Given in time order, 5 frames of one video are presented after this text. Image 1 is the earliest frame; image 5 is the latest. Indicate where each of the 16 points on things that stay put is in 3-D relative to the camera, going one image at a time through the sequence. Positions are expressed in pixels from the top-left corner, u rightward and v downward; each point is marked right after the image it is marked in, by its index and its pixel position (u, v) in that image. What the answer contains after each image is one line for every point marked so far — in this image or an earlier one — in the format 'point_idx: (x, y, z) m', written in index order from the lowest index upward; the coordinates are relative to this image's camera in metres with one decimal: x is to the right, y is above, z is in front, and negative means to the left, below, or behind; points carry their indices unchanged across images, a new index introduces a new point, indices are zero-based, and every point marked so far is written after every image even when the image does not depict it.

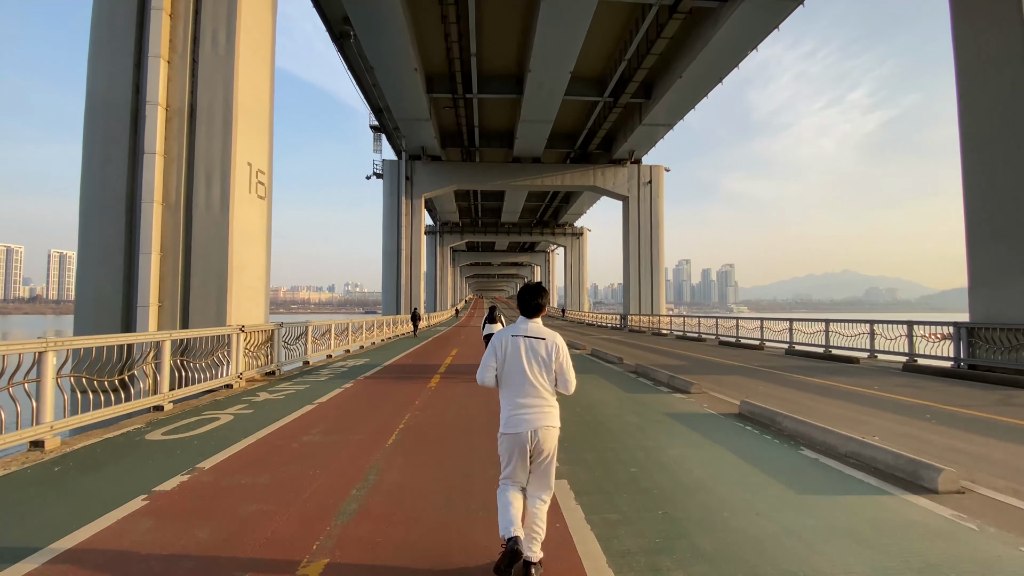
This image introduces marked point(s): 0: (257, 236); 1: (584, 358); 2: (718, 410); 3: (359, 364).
0: (-6.1, +1.2, +11.8) m
1: (+2.2, -2.1, +15.0) m
2: (+3.2, -1.9, +7.6) m
3: (-4.8, -2.3, +15.4) m
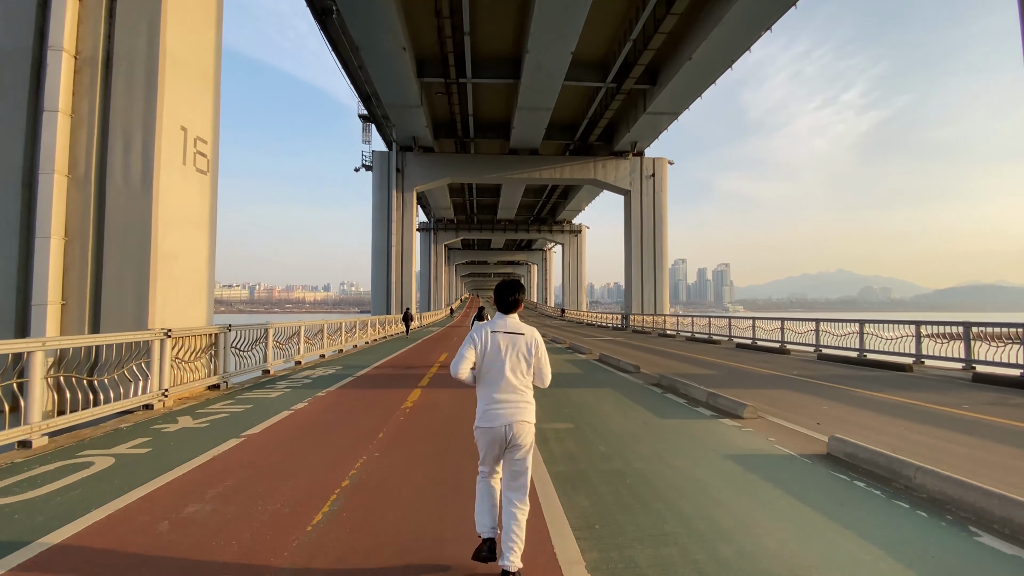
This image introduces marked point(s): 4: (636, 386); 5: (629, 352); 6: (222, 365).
0: (-6.2, +1.4, +9.6) m
1: (+2.1, -2.0, +12.9) m
2: (+3.2, -1.8, +5.5) m
3: (-4.8, -2.2, +13.2) m
4: (+2.5, -2.0, +9.9) m
5: (+4.4, -2.4, +19.2) m
6: (-6.1, -1.6, +10.4) m
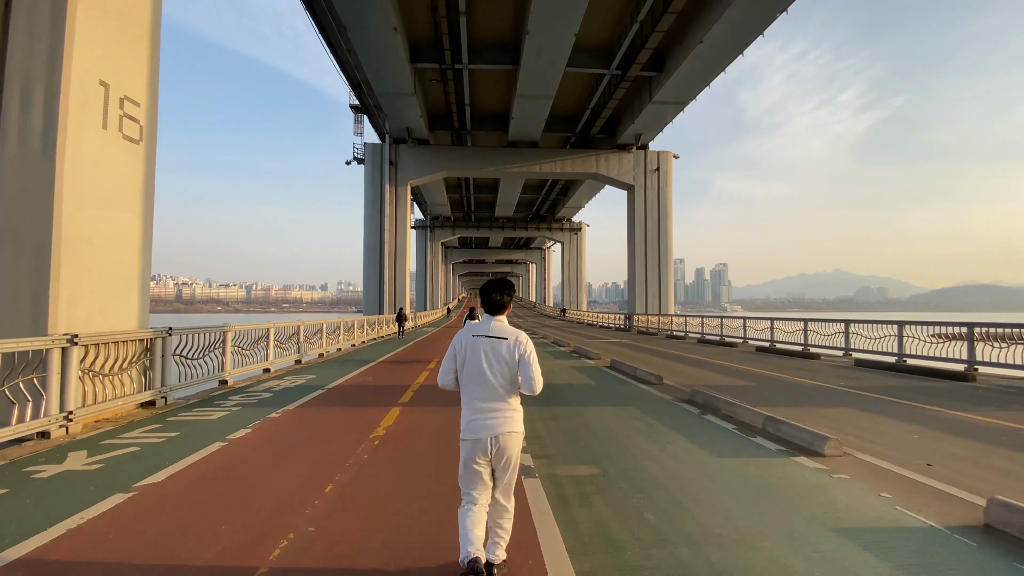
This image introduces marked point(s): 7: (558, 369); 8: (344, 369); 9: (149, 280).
0: (-6.2, +1.4, +7.8) m
1: (+2.1, -2.0, +11.1) m
2: (+3.2, -1.7, +3.7) m
3: (-4.8, -2.2, +11.4) m
4: (+2.5, -1.9, +8.1) m
5: (+4.4, -2.3, +17.4) m
6: (-6.1, -1.6, +8.6) m
7: (+1.2, -2.1, +12.7) m
8: (-4.9, -2.3, +14.1) m
9: (-6.2, +0.1, +8.4) m
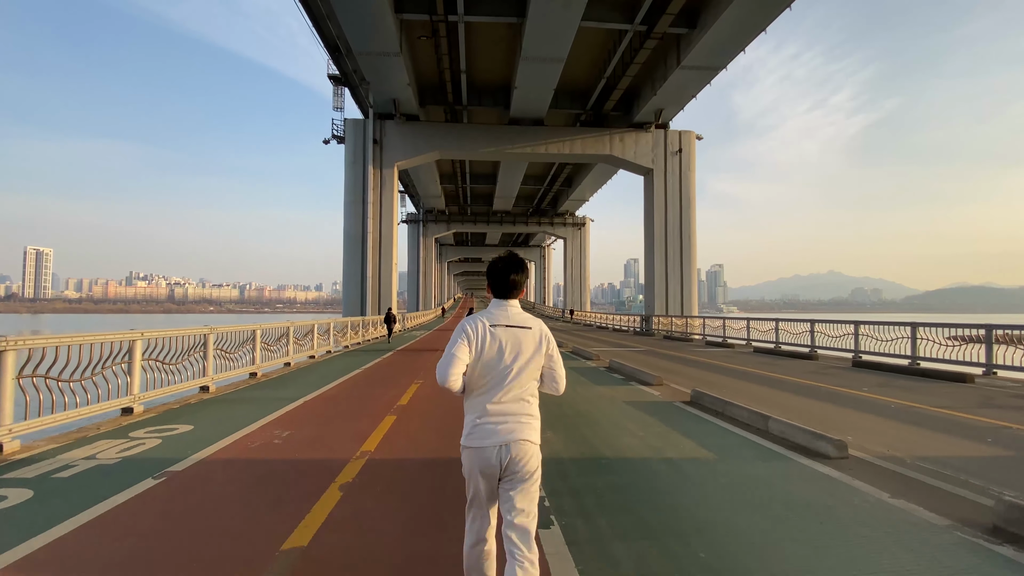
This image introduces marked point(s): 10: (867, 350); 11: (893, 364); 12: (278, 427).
0: (-5.8, +1.7, +2.8) m
1: (+2.5, -1.7, +6.3) m
2: (+3.6, -1.5, -1.2) m
3: (-4.5, -1.9, +6.4) m
4: (+2.9, -1.7, +3.2) m
5: (+4.7, -2.1, +12.6) m
6: (-5.7, -1.3, +3.7) m
7: (+1.5, -1.9, +7.9) m
8: (-4.5, -2.1, +9.2) m
9: (-5.8, +0.4, +3.5) m
10: (+13.6, -2.4, +18.9) m
11: (+13.1, -2.7, +17.6) m
12: (-3.2, -1.9, +6.7) m
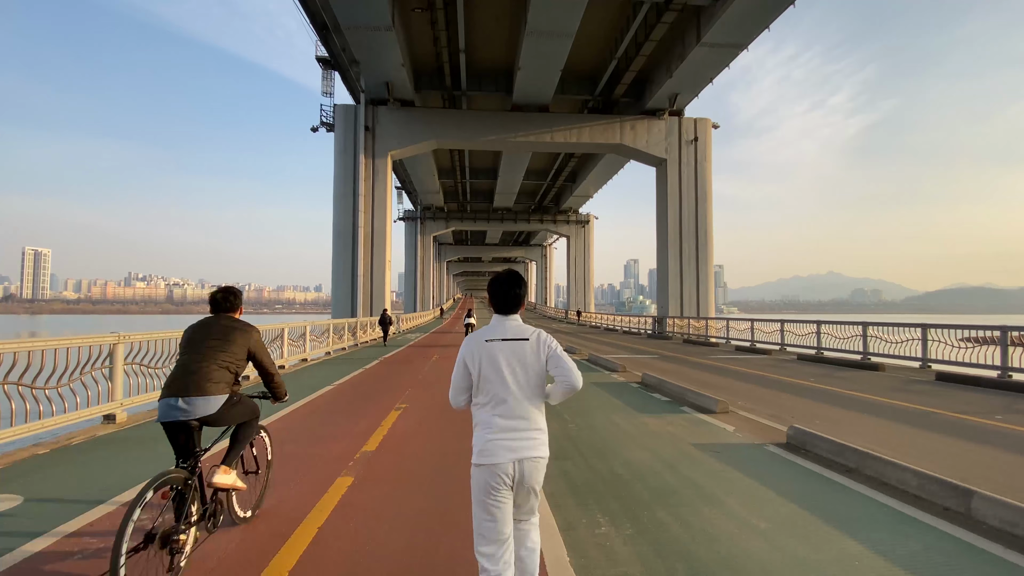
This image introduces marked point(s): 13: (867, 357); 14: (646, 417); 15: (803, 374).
0: (-5.5, +1.8, +0.4) m
1: (+2.7, -1.7, +3.8) m
2: (+3.8, -1.4, -3.6) m
3: (-4.3, -1.8, +3.9) m
4: (+3.1, -1.6, +0.7) m
5: (+4.9, -2.0, +10.1) m
6: (-5.5, -1.2, +1.2) m
7: (+1.7, -1.8, +5.4) m
8: (-4.3, -2.0, +6.7) m
9: (-5.6, +0.5, +1.0) m
10: (+13.8, -2.3, +16.5) m
11: (+13.3, -2.6, +15.2) m
12: (-3.0, -1.8, +4.2) m
13: (+13.0, -2.6, +18.6) m
14: (+1.9, -1.8, +6.9) m
15: (+7.4, -2.3, +12.6) m
